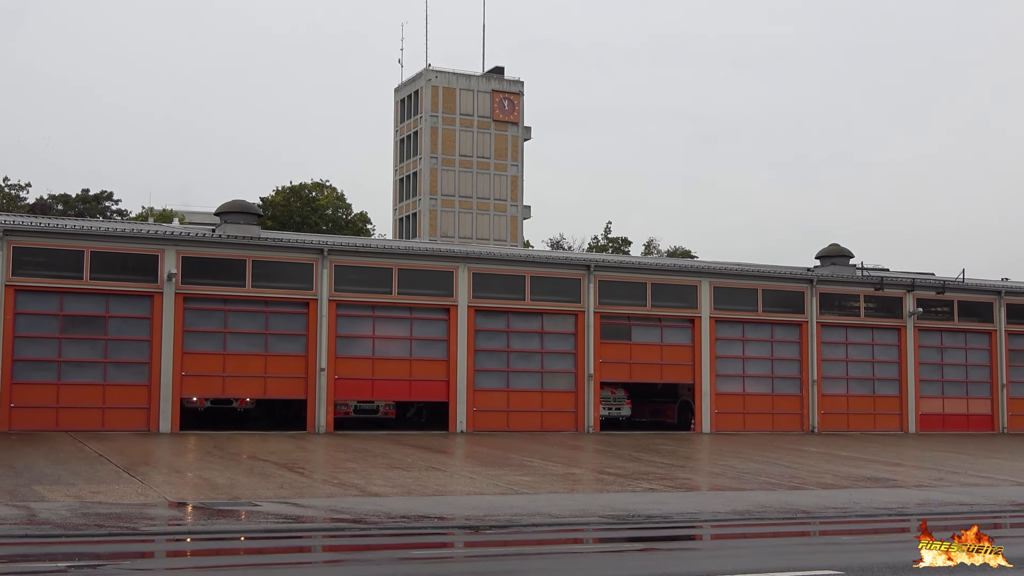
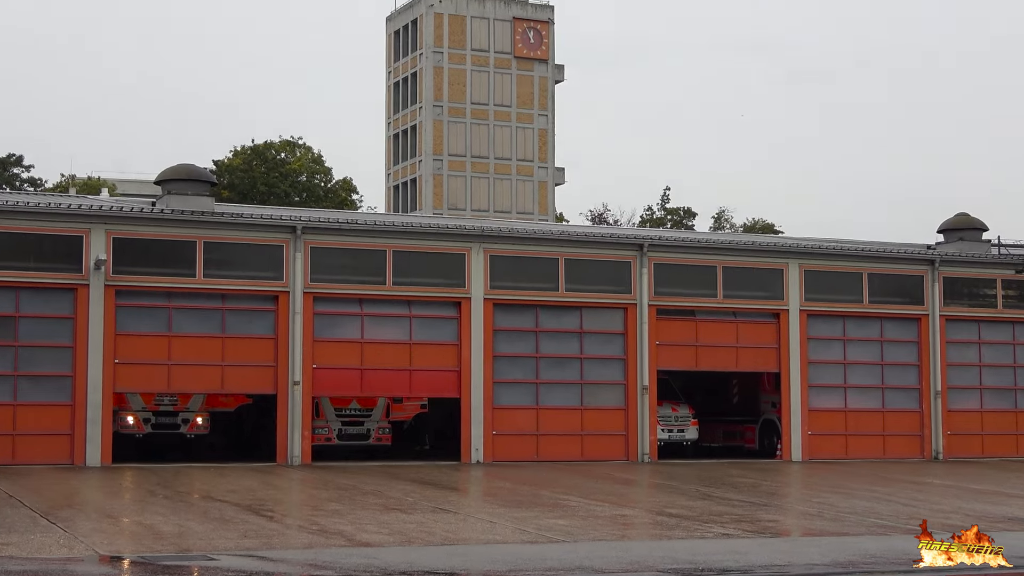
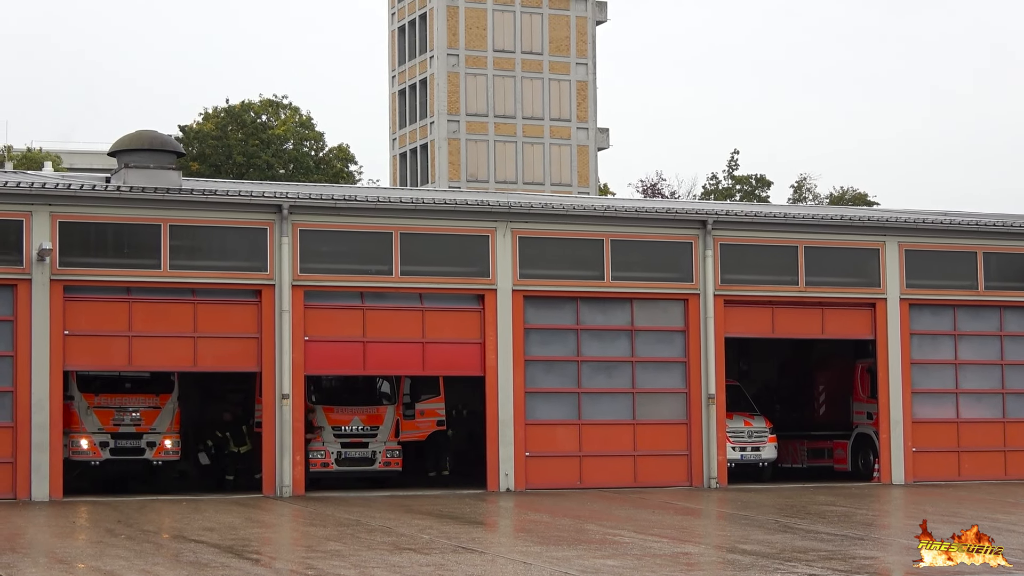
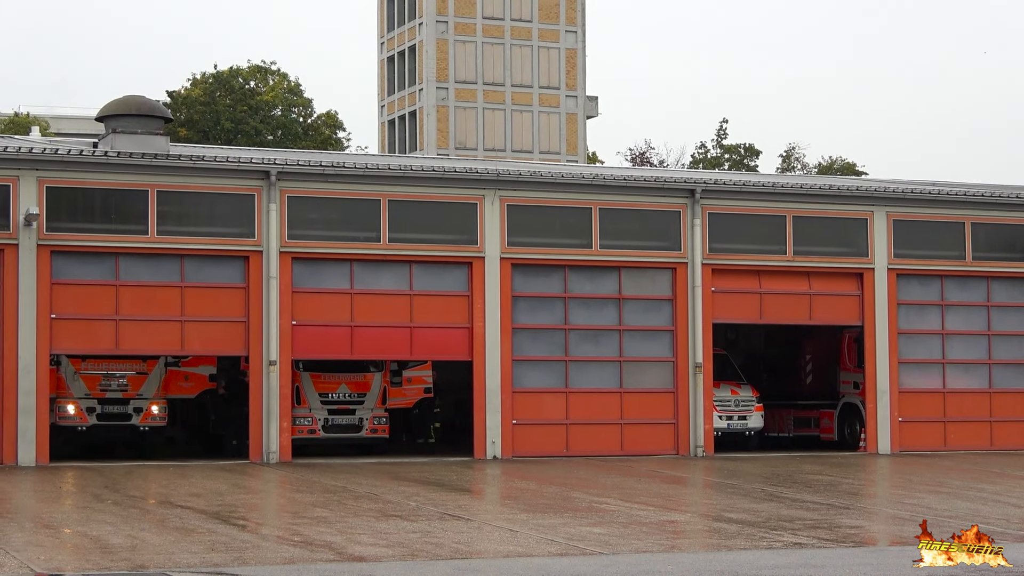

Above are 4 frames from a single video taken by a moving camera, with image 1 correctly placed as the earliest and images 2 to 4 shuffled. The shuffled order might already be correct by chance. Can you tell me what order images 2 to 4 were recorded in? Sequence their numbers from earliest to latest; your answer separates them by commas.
2, 4, 3
